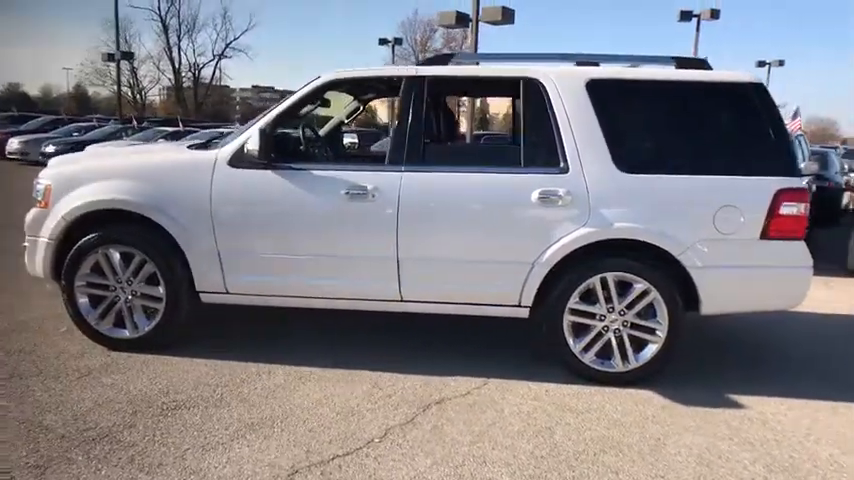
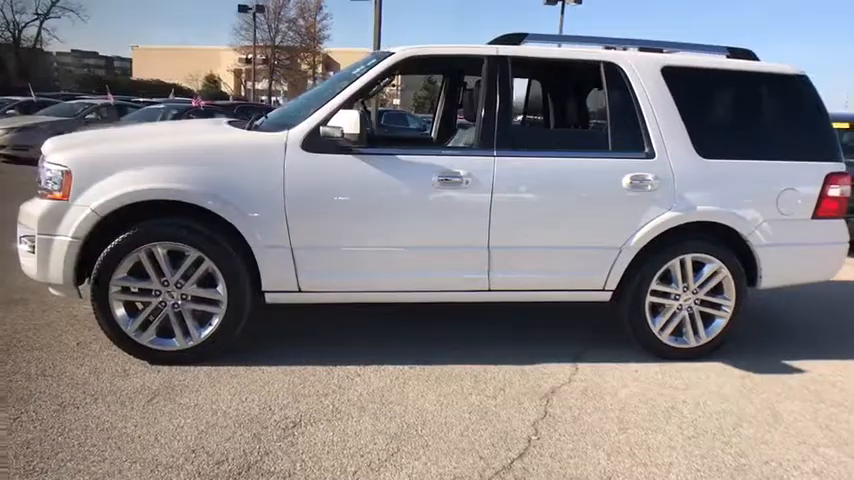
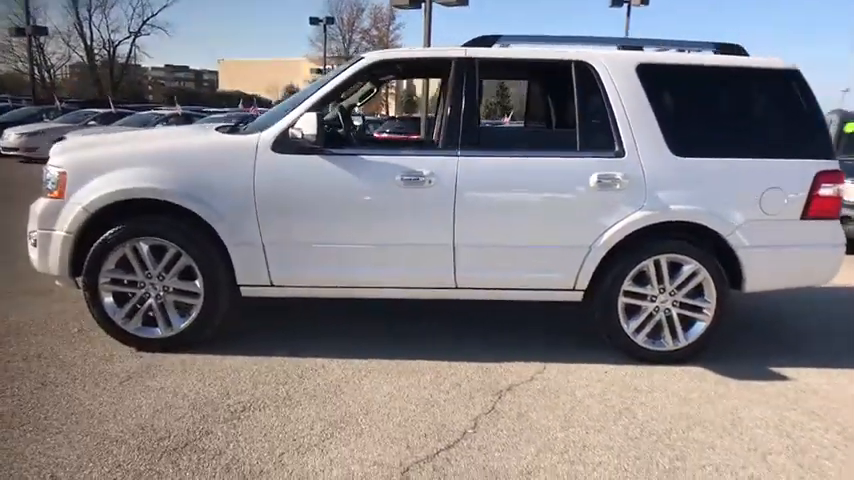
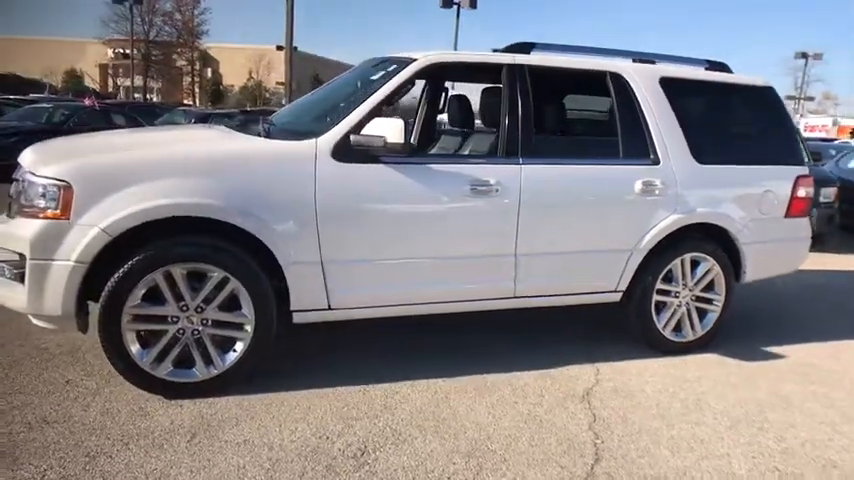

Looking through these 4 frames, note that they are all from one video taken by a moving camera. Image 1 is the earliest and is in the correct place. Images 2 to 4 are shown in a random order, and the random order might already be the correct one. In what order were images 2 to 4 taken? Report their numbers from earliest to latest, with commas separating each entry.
3, 2, 4
